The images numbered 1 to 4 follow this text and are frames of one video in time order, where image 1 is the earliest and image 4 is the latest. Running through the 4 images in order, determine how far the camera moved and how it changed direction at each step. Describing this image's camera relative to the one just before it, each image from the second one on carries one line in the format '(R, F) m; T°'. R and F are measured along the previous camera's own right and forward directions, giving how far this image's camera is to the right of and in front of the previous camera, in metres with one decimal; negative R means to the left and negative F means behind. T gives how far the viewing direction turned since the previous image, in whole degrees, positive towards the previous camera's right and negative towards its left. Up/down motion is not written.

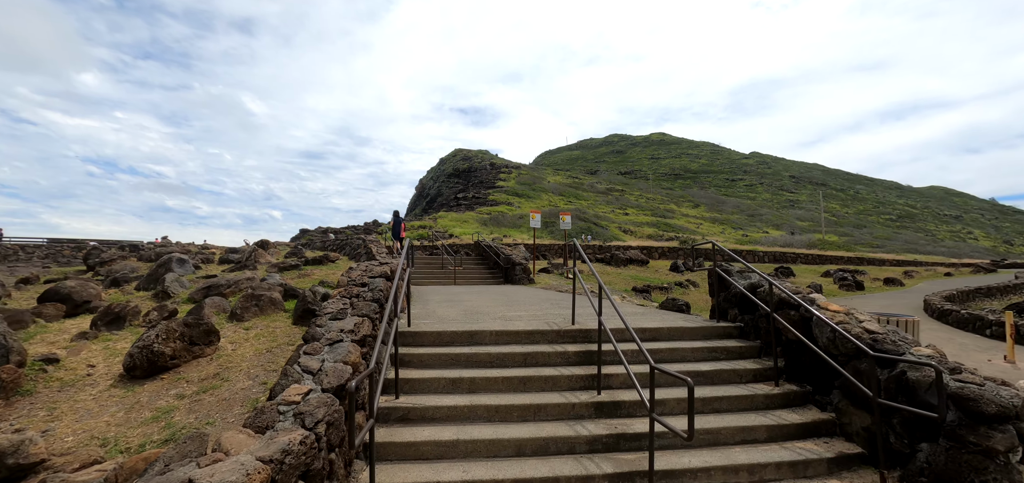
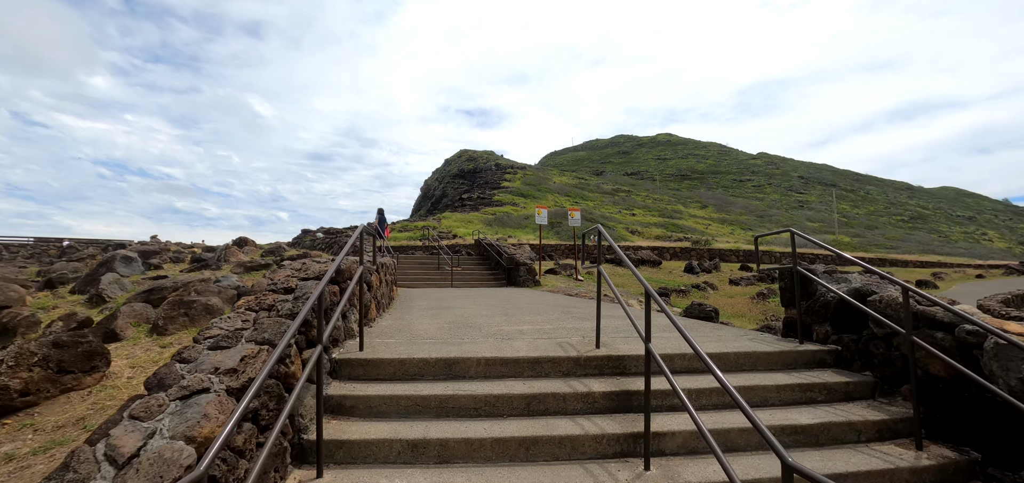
(+0.1, +1.5) m; -1°
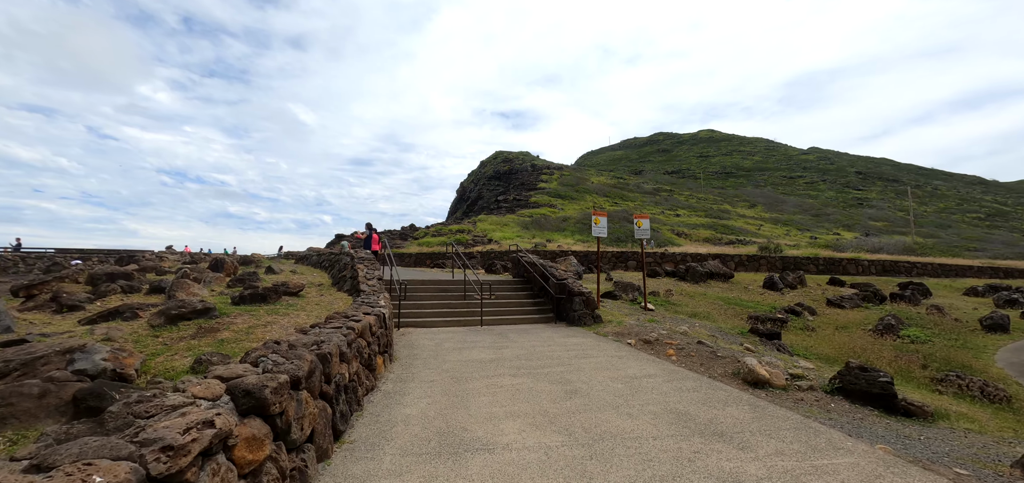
(-0.3, +3.5) m; -5°
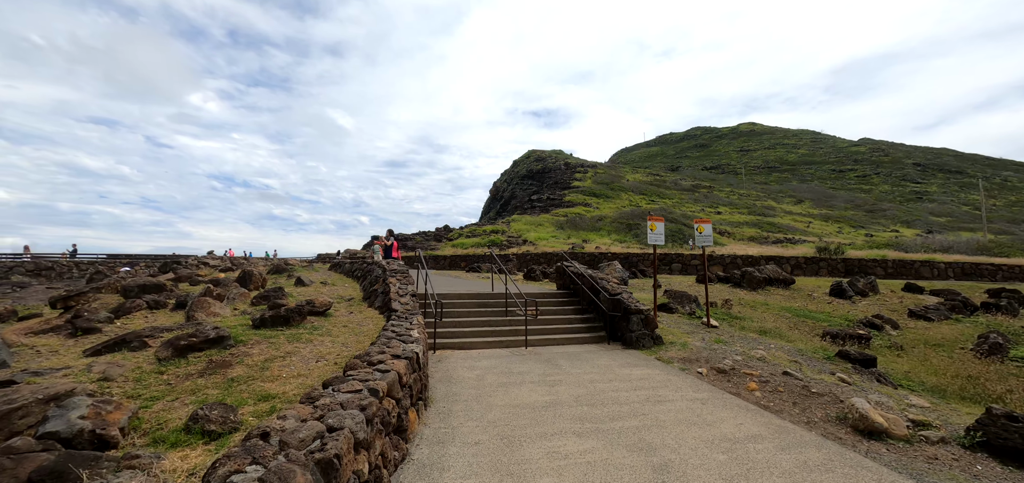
(-0.3, +1.0) m; -4°
